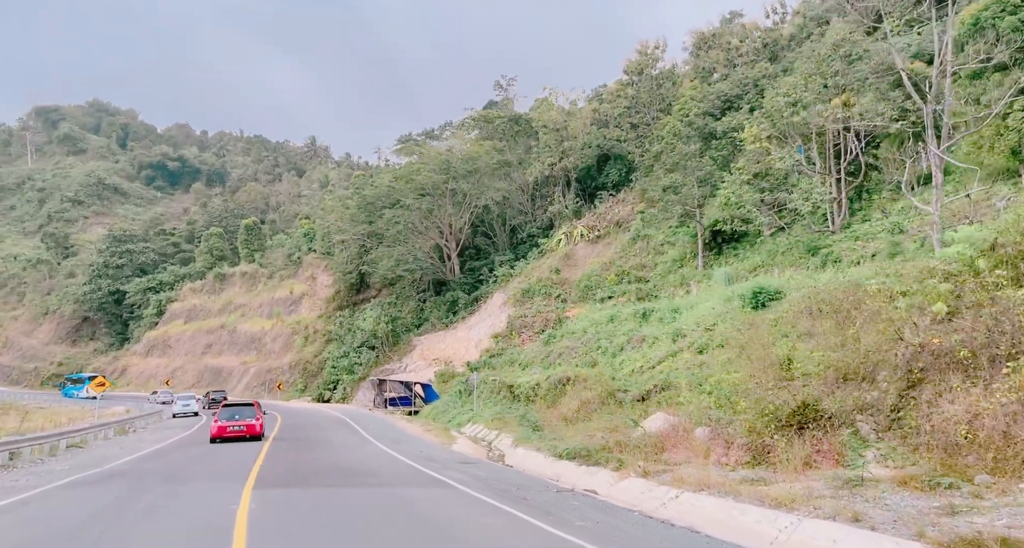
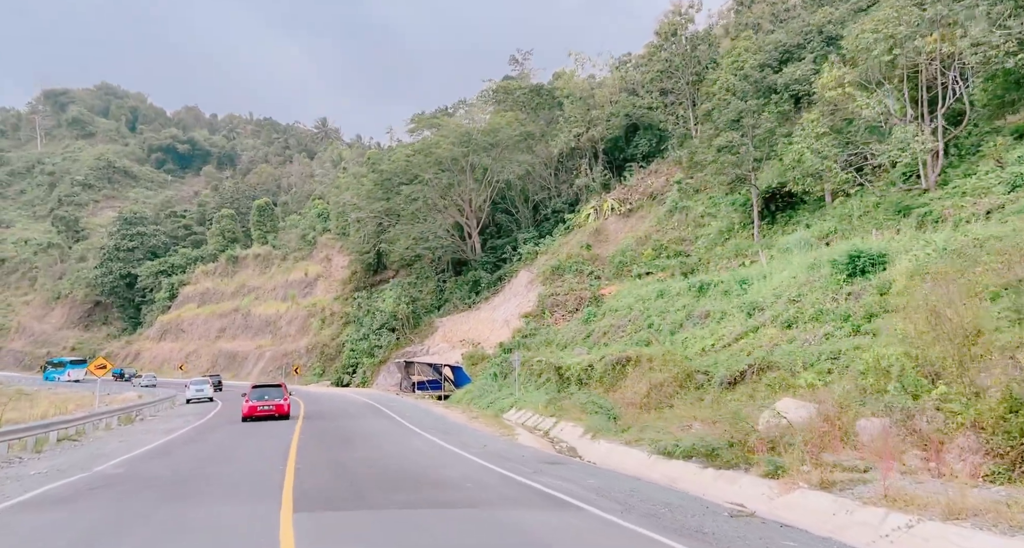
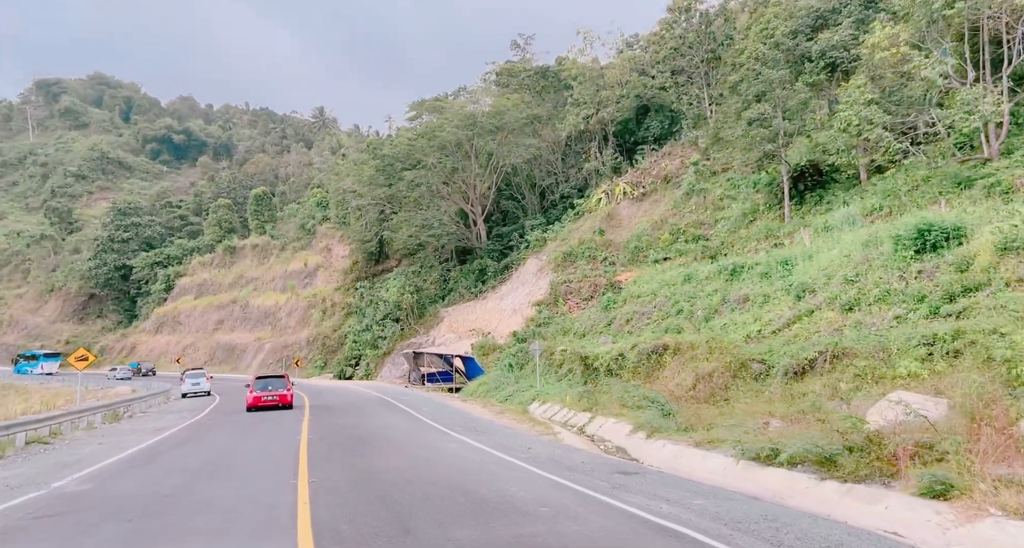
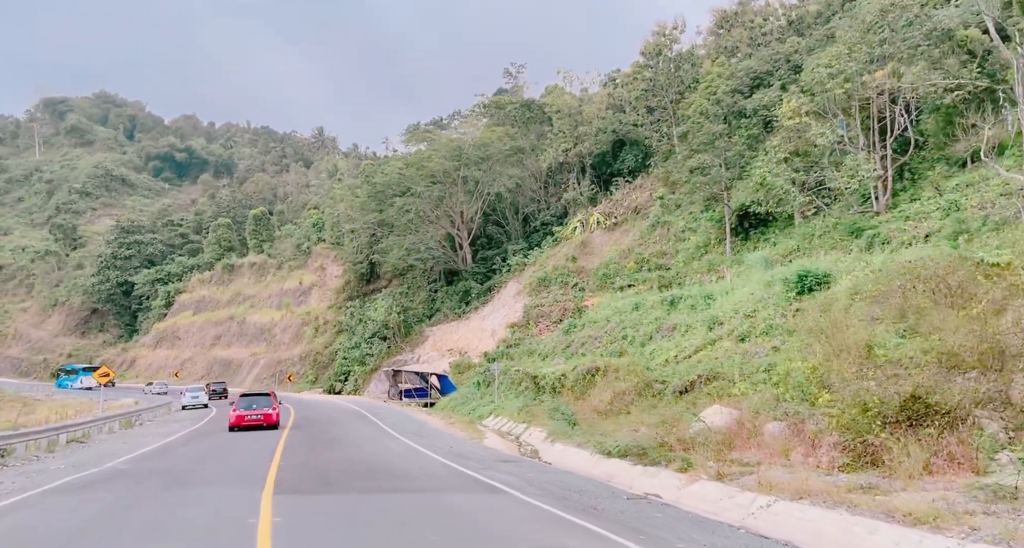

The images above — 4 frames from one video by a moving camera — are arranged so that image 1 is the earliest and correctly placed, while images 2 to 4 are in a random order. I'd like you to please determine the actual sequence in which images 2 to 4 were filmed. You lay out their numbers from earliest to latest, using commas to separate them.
4, 2, 3
